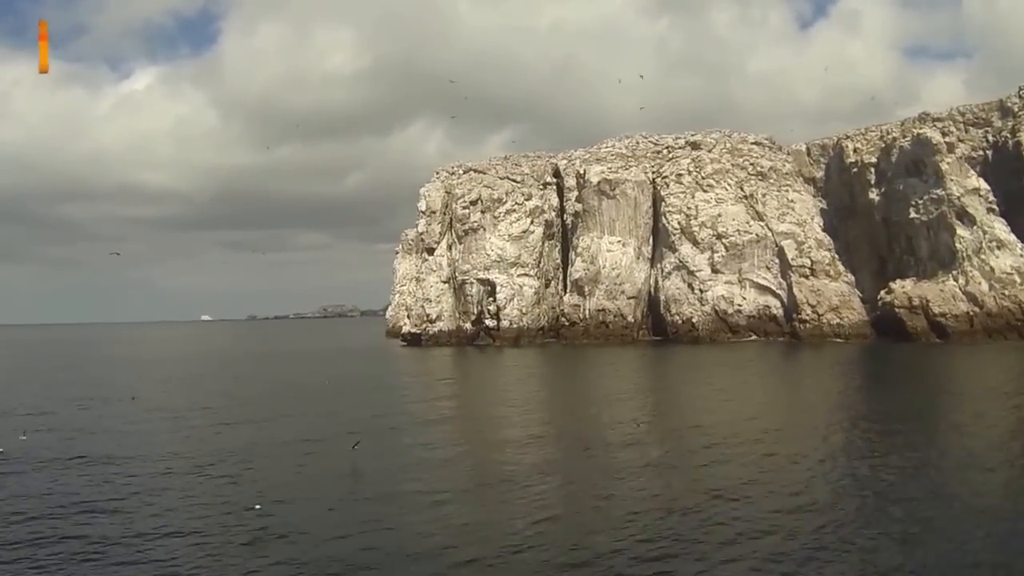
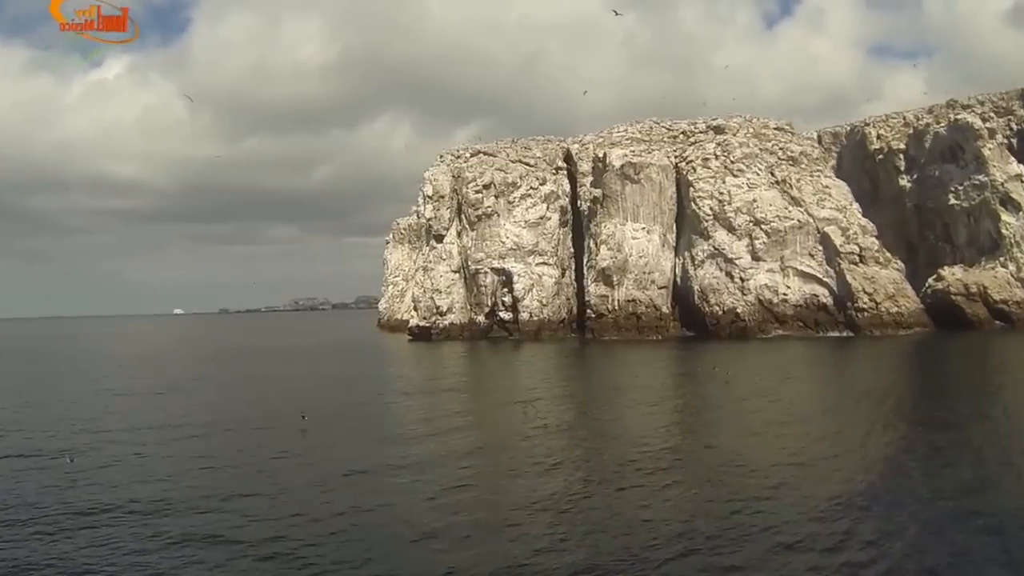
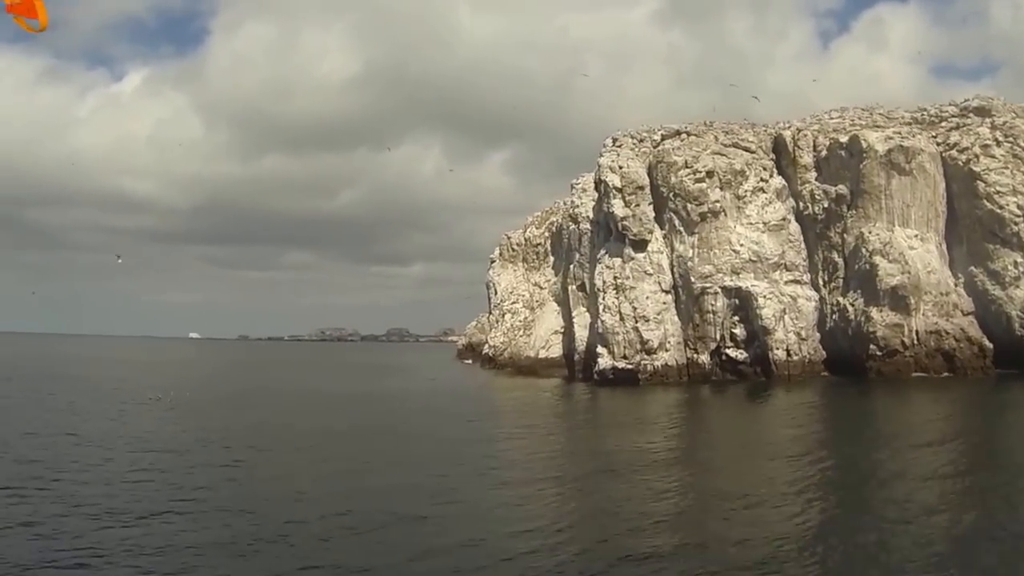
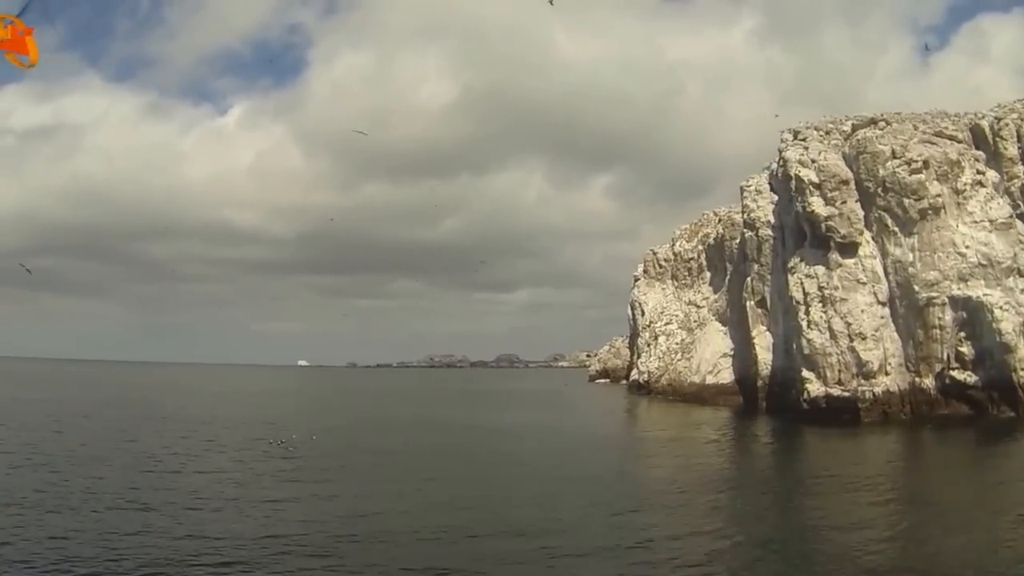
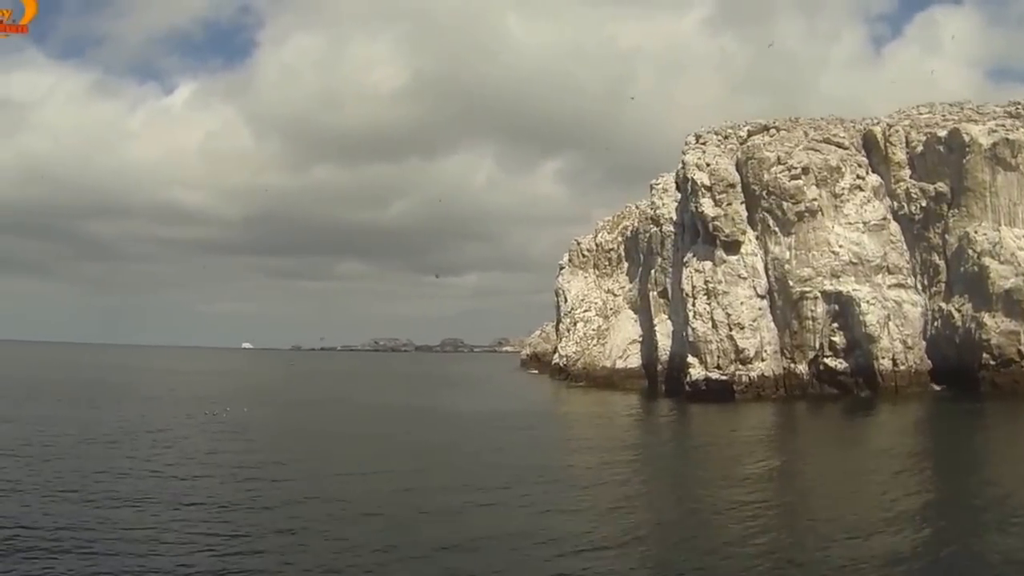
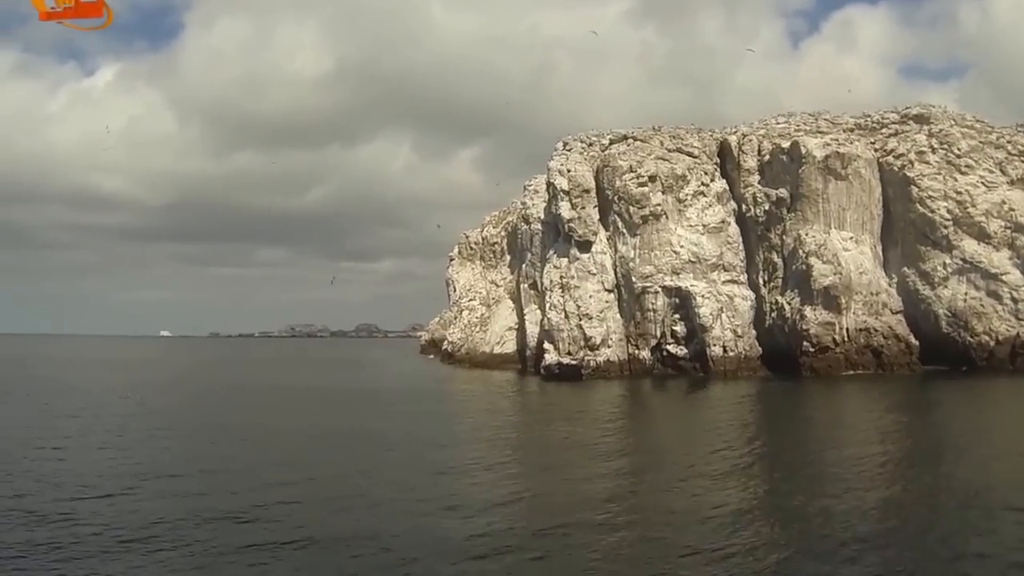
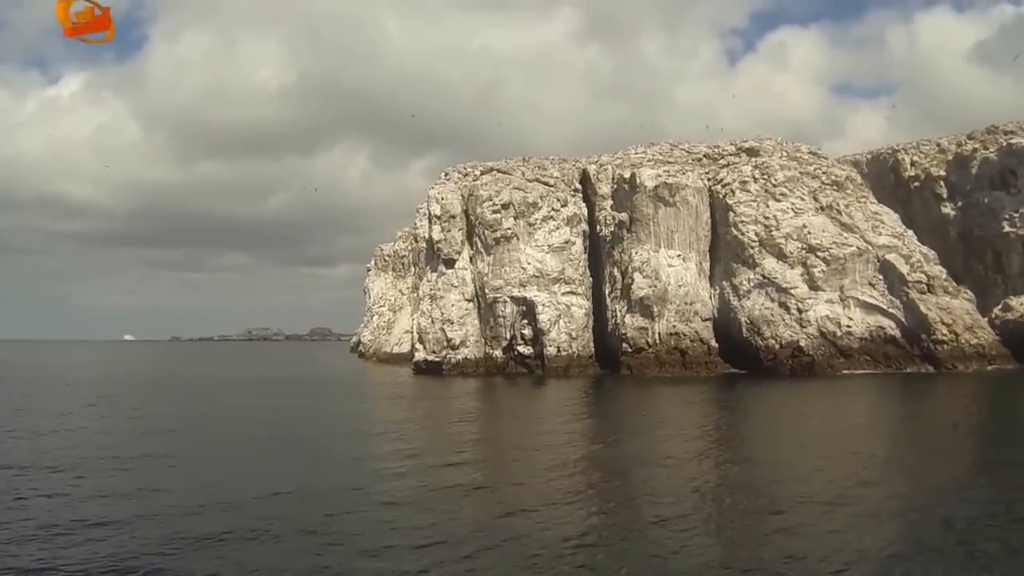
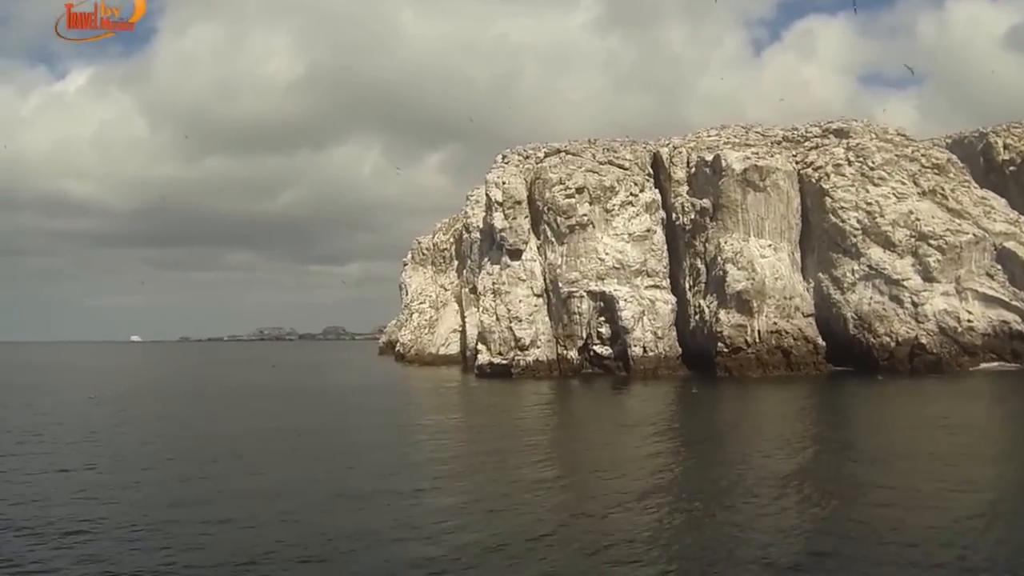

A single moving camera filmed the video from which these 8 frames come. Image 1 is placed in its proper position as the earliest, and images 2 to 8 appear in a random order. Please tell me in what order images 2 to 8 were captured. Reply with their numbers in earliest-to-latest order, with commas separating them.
2, 7, 8, 6, 3, 5, 4
